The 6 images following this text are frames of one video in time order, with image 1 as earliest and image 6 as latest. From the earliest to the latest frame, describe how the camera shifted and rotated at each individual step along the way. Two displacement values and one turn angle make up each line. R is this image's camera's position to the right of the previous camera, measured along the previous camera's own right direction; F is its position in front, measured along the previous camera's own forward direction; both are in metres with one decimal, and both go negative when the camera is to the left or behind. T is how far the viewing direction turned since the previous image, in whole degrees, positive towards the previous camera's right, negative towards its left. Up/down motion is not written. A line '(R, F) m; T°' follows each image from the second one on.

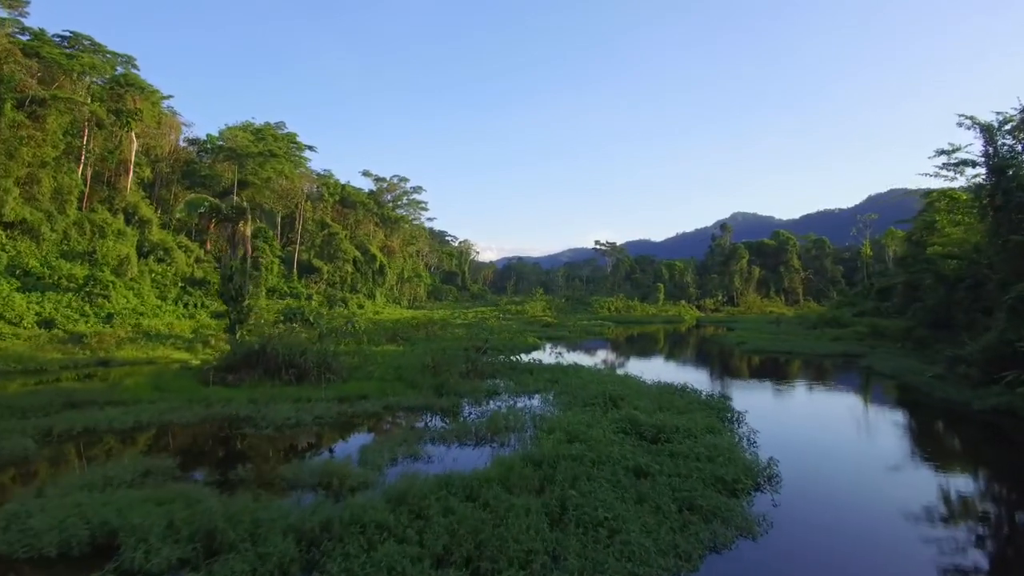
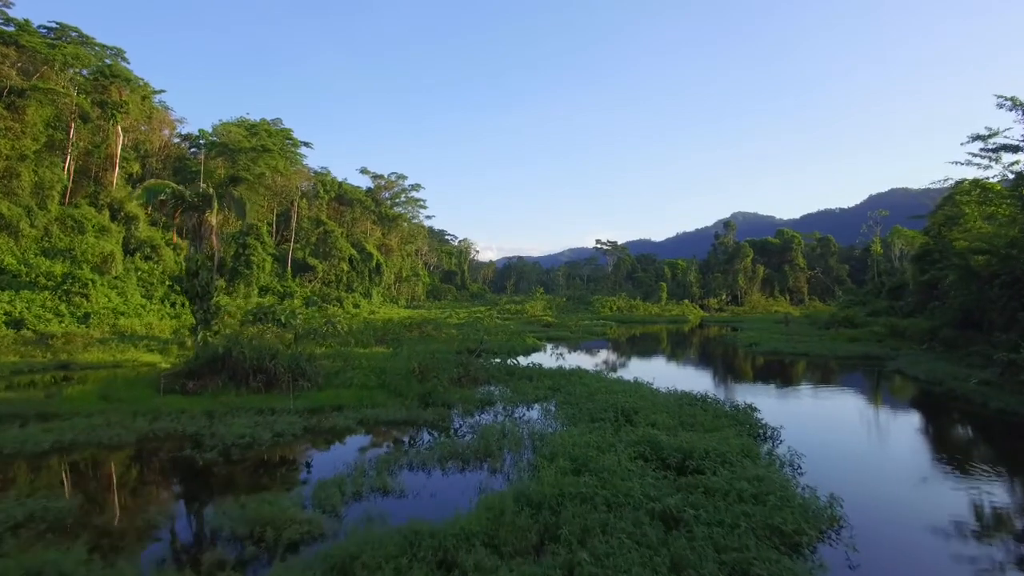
(+0.1, +1.3) m; 0°
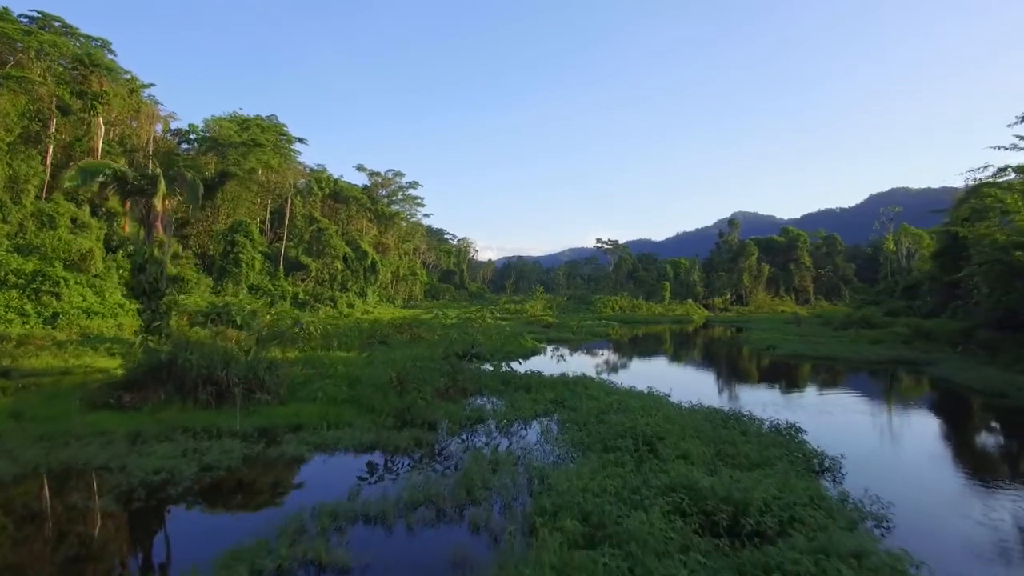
(+0.1, +1.5) m; 0°
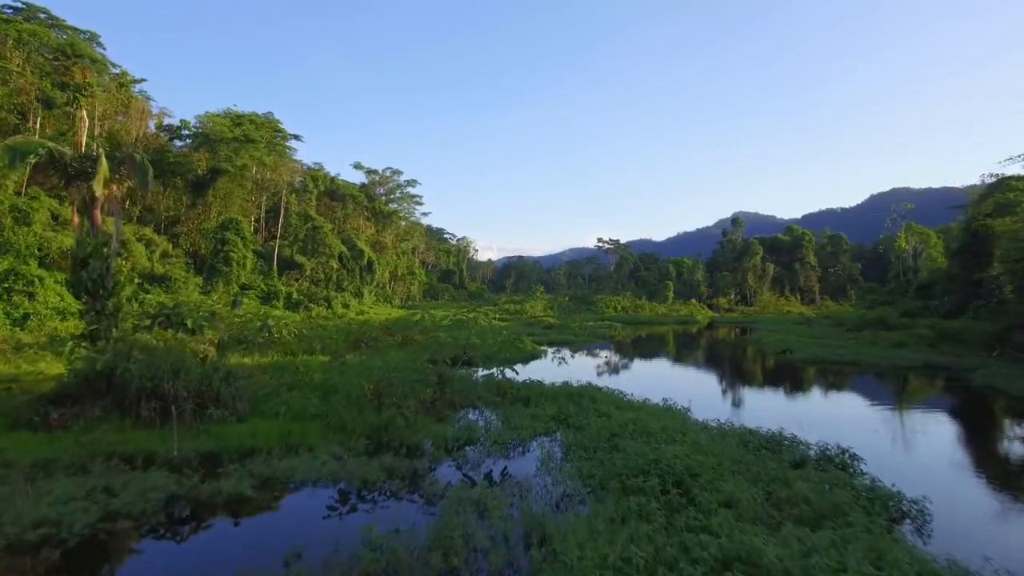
(+0.1, +1.3) m; 0°
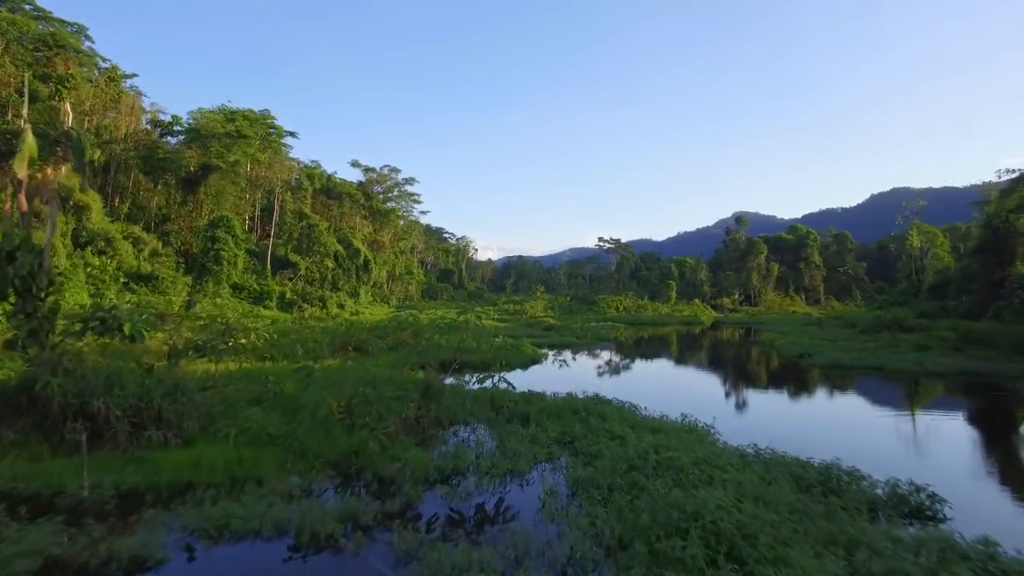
(0.0, +1.2) m; 0°
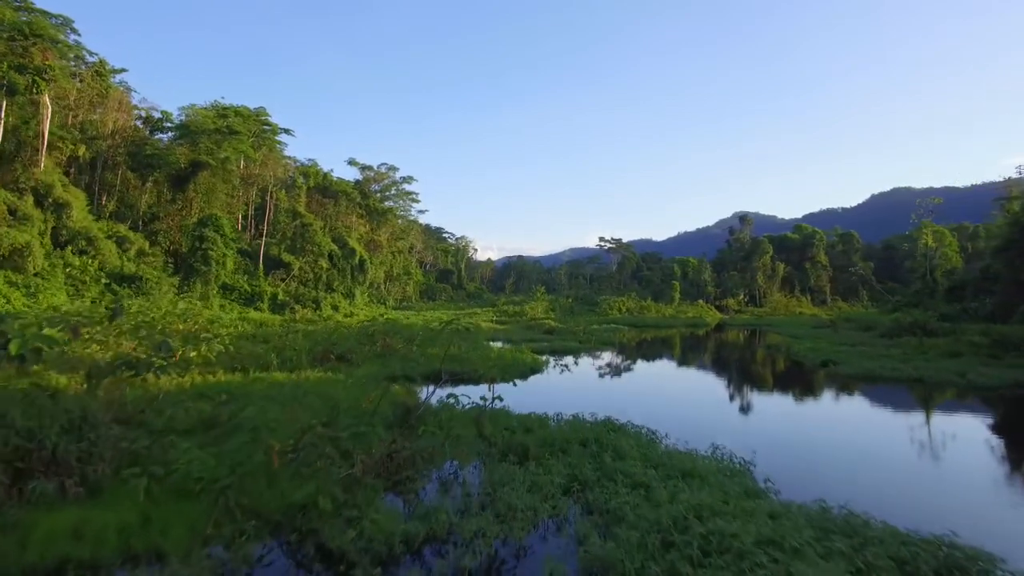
(+0.1, +1.4) m; 0°
